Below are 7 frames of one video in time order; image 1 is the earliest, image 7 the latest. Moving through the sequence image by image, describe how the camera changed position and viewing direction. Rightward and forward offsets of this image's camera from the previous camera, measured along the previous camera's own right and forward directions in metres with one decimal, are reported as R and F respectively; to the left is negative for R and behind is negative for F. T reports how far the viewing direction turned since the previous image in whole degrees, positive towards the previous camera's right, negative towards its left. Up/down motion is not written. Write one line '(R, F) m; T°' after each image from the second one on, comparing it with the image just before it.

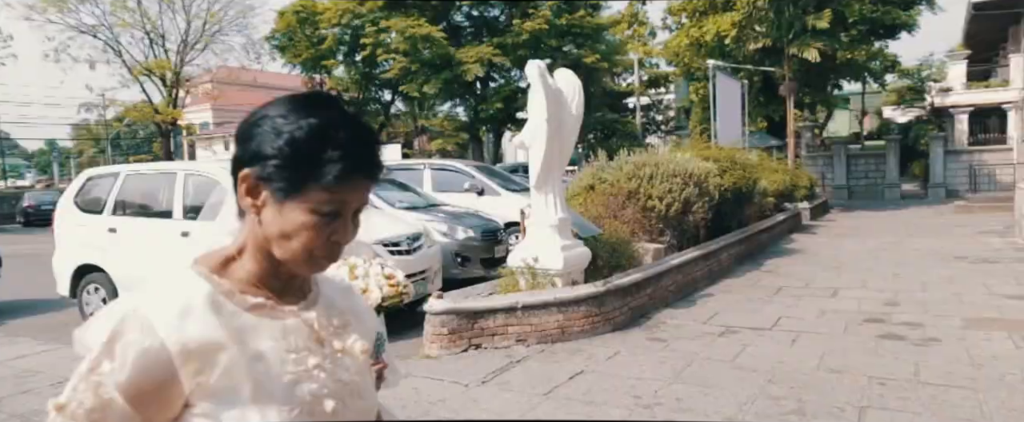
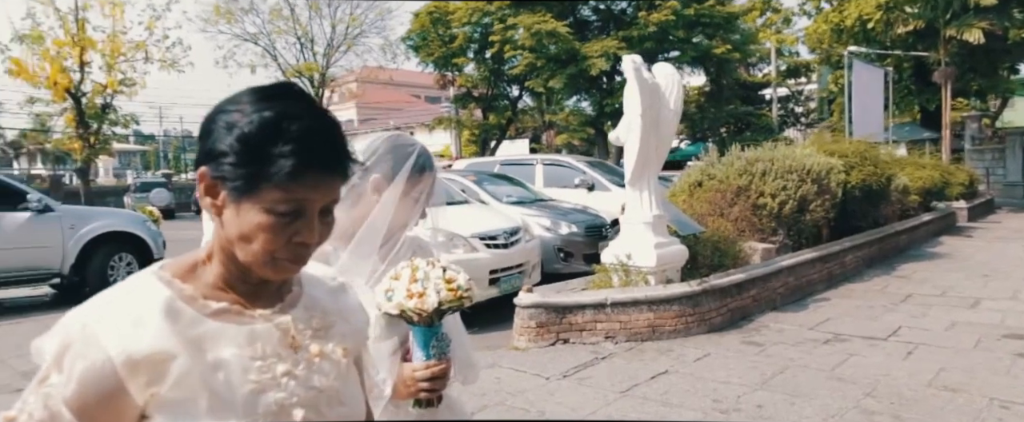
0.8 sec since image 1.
(+0.5, -0.1) m; -12°
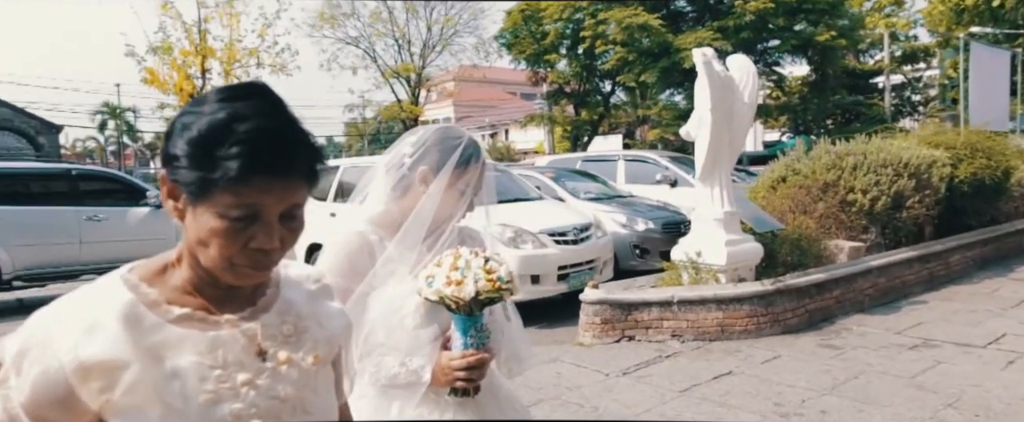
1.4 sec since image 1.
(+0.4, 0.0) m; -9°
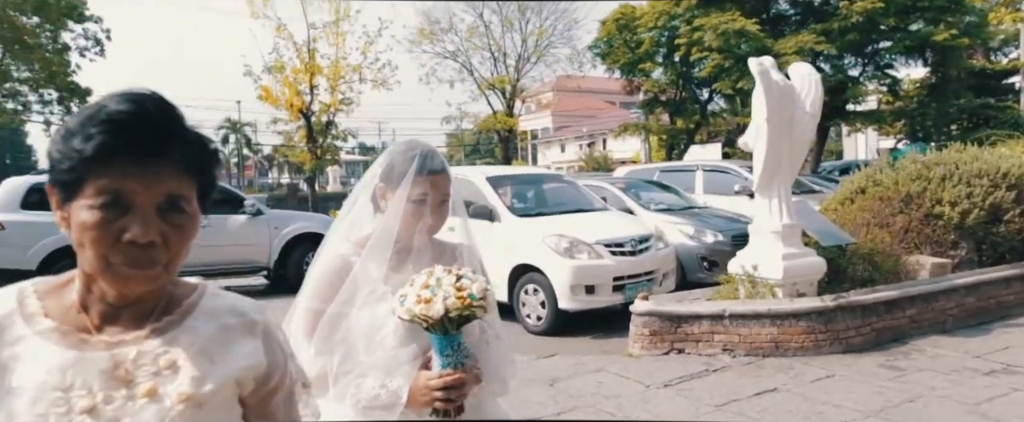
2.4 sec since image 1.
(+0.6, -0.1) m; -10°
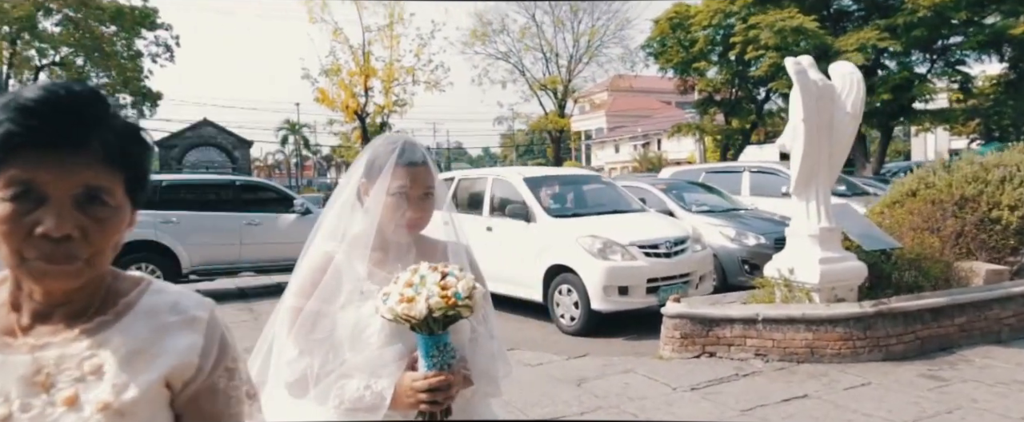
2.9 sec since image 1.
(+0.3, -0.1) m; -5°
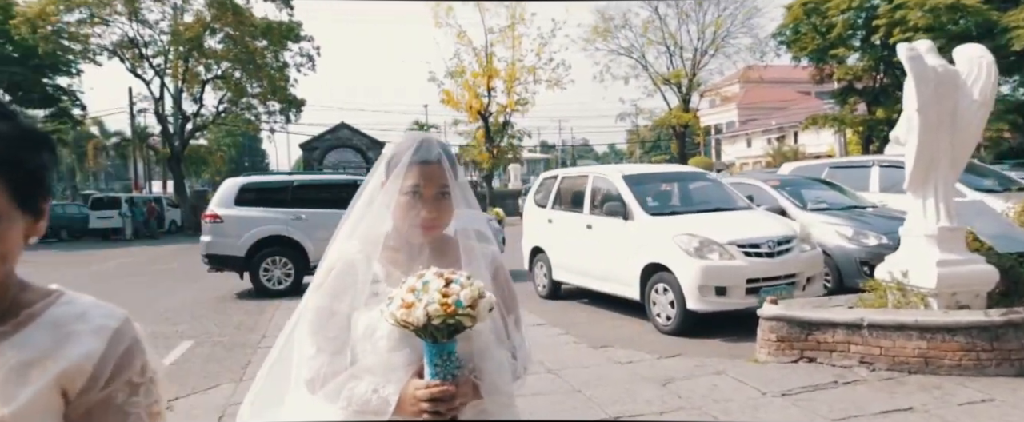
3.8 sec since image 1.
(+0.4, -0.1) m; -11°
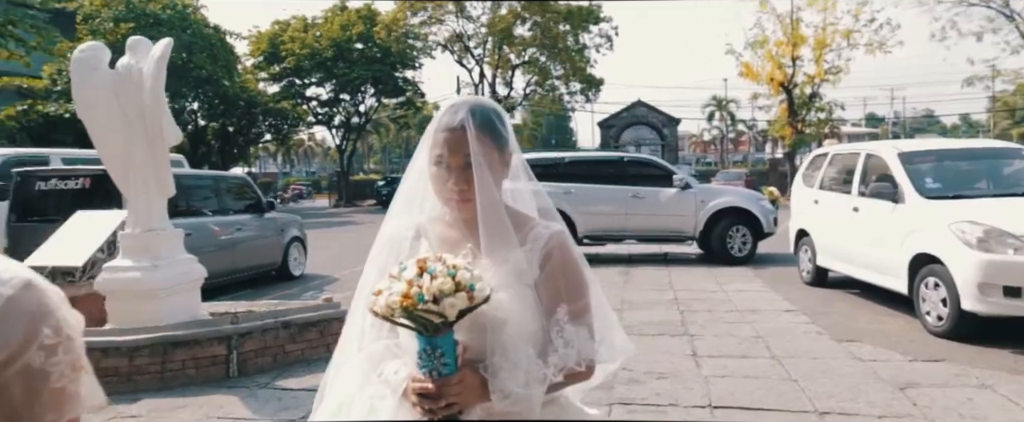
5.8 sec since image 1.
(+0.9, +0.1) m; -27°
